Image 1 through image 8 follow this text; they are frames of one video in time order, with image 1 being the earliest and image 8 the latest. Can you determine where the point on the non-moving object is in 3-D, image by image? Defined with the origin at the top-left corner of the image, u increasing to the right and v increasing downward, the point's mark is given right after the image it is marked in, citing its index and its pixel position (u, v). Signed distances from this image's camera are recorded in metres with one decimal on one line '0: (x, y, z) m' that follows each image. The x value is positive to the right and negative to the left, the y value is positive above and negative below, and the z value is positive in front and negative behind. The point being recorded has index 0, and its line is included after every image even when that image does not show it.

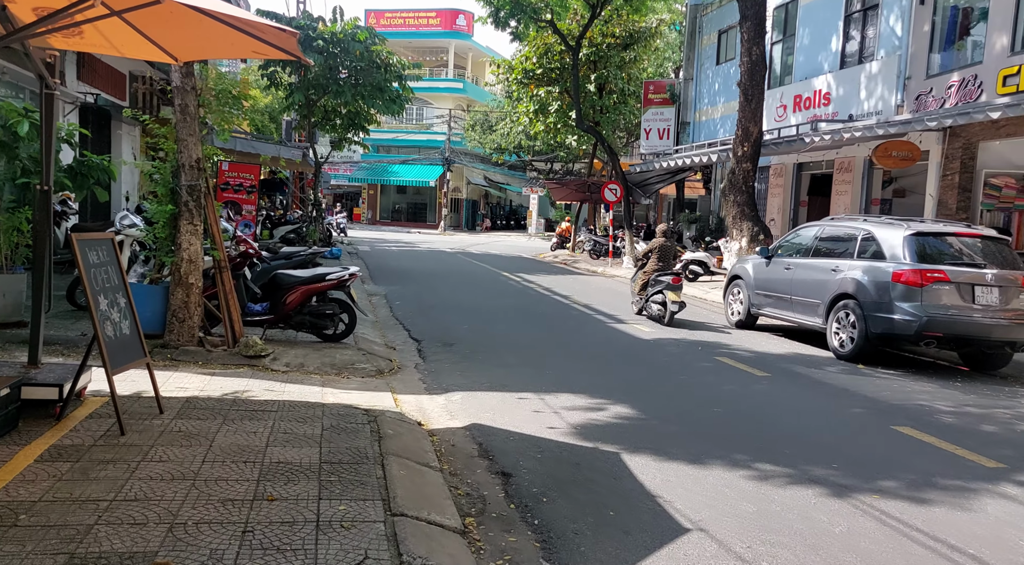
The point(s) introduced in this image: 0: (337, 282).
0: (-1.7, 0.0, +8.7) m
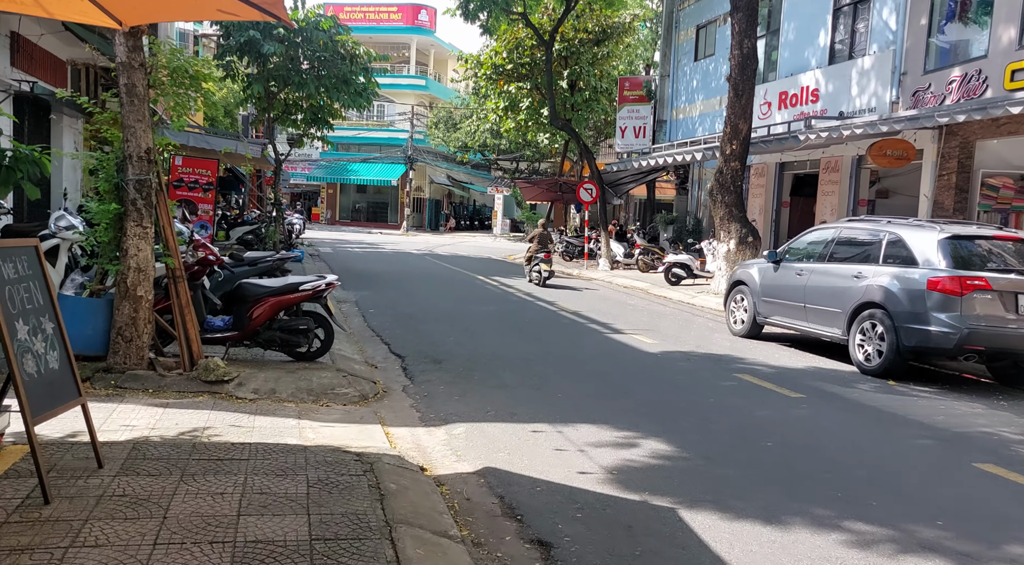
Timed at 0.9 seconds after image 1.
0: (-1.7, -0.1, +7.6) m
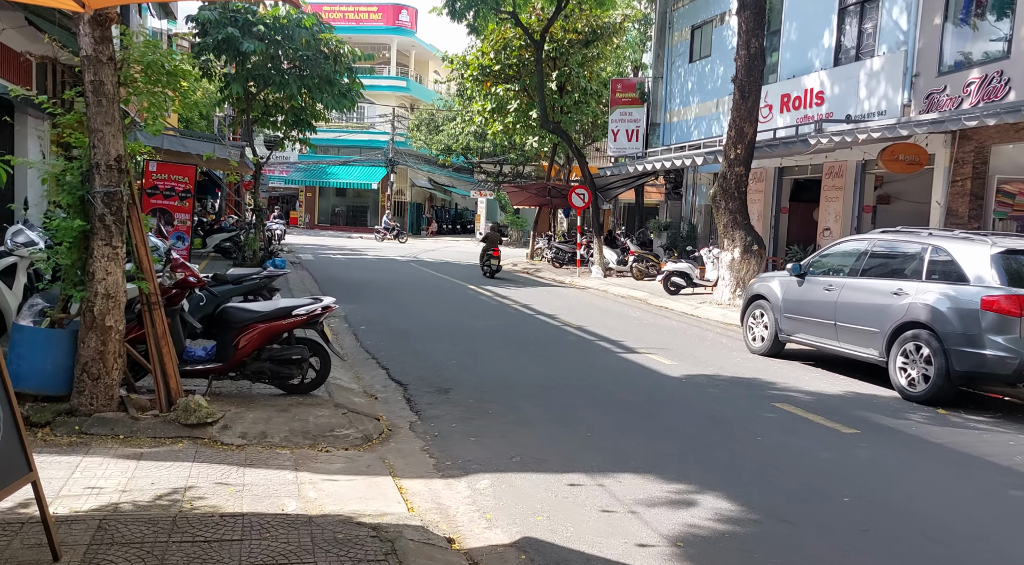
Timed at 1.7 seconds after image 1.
0: (-1.6, -0.3, +6.7) m
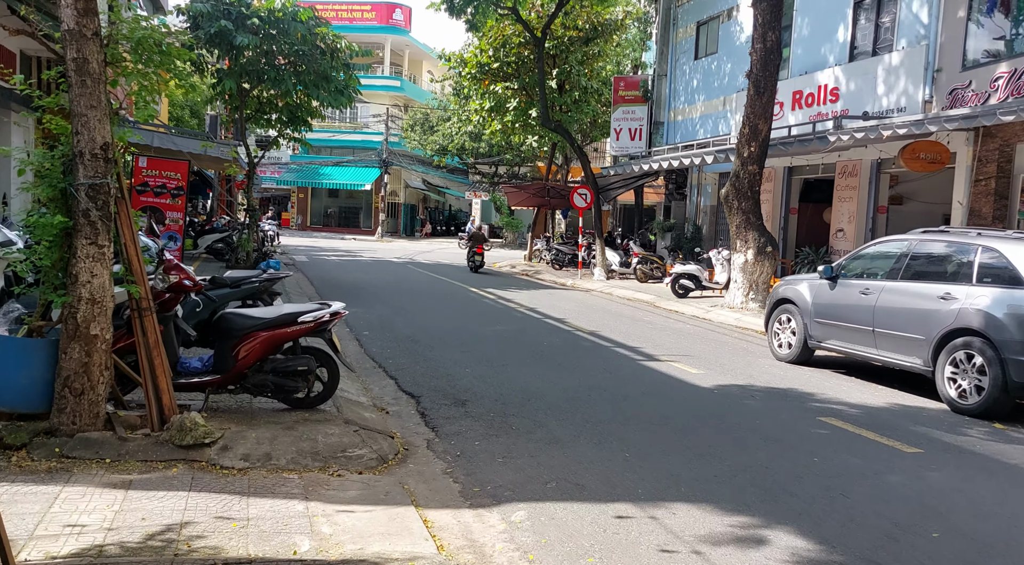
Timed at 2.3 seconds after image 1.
0: (-1.4, -0.3, +6.1) m
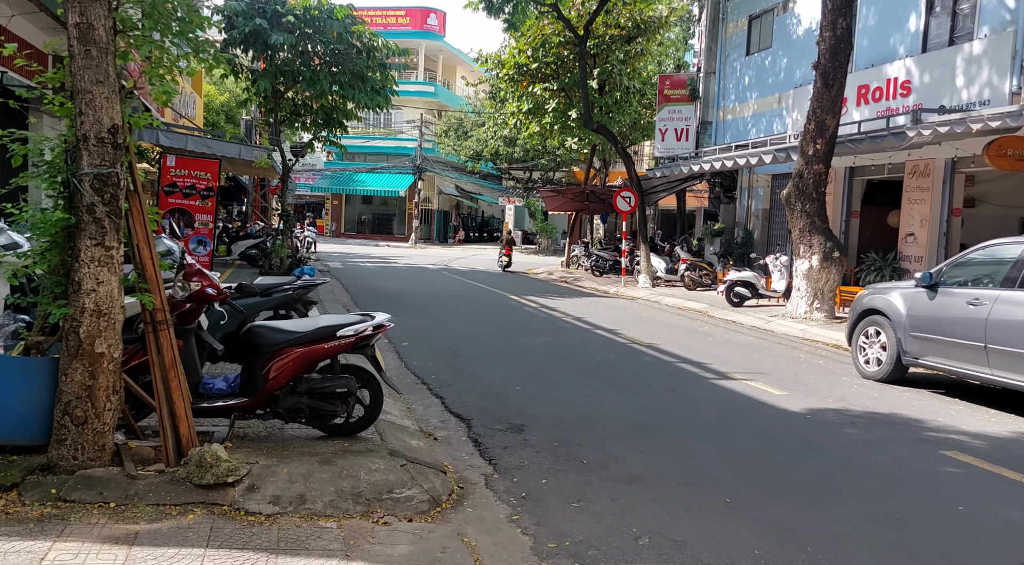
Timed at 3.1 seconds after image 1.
0: (-0.9, -0.3, +5.3) m
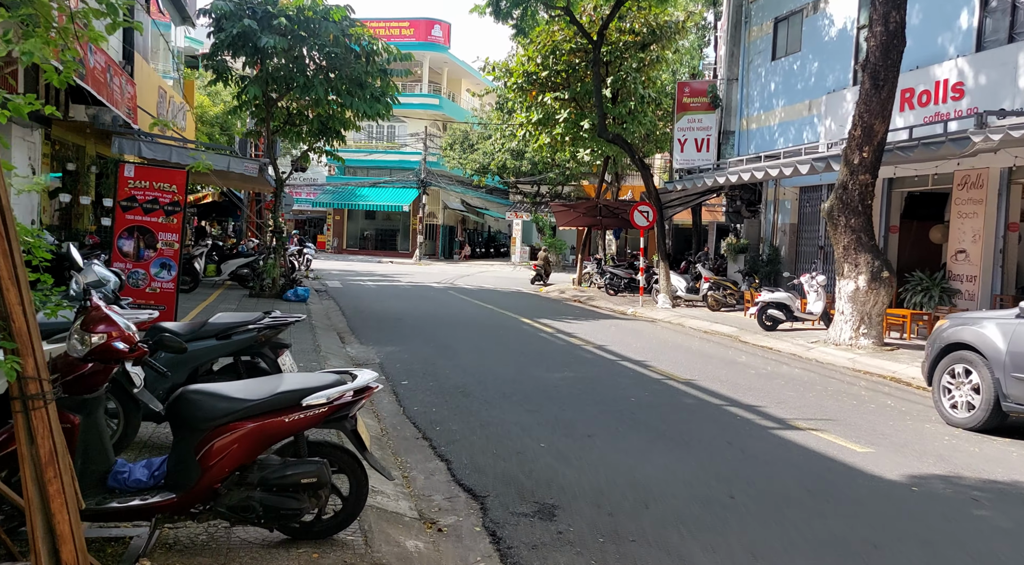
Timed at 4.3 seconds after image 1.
0: (-0.8, -0.5, +3.8) m
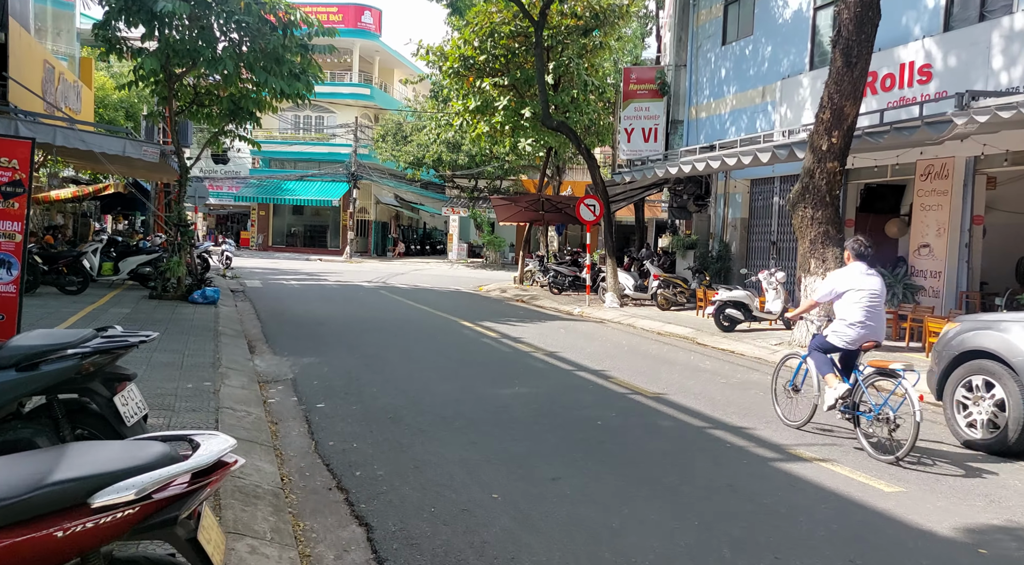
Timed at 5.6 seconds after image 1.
0: (-0.9, -0.6, +2.2) m
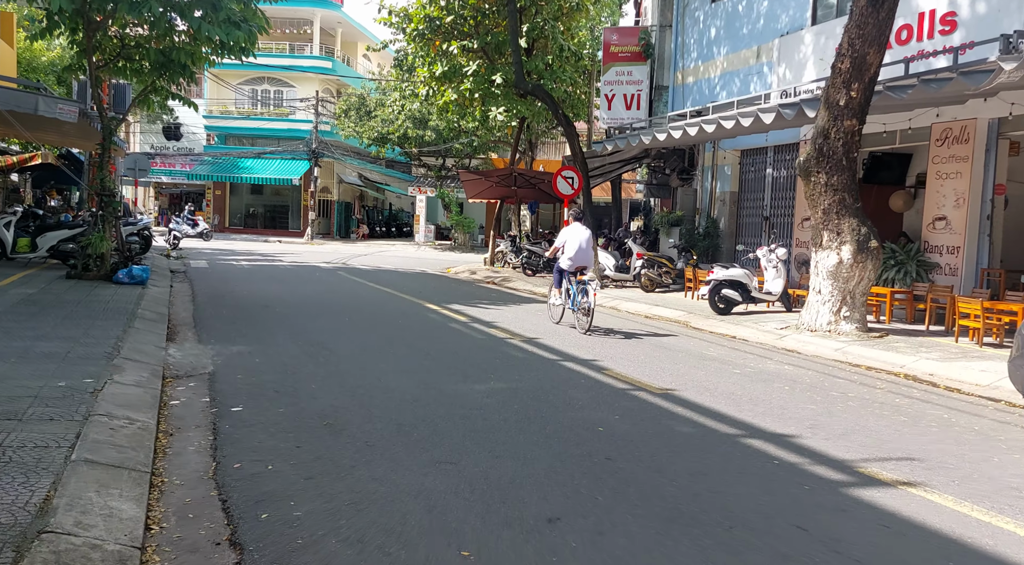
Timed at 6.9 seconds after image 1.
0: (-0.9, -0.4, +0.5) m
